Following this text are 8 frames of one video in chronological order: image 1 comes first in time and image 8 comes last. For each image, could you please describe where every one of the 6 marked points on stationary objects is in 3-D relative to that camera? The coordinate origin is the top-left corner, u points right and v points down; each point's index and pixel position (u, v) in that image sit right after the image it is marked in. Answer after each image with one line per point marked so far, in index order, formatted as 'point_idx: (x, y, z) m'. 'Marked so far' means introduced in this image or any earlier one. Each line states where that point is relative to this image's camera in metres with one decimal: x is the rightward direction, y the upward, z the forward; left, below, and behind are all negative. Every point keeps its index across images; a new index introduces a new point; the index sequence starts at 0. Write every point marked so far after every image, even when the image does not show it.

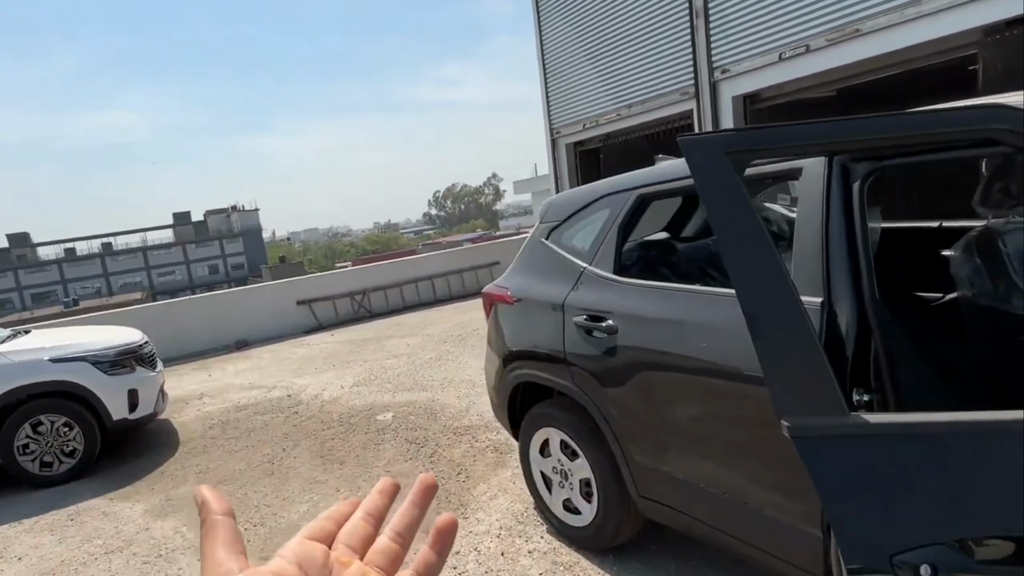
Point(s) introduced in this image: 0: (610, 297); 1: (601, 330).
0: (+0.4, 0.0, +2.0) m
1: (+0.3, -0.1, +2.0) m
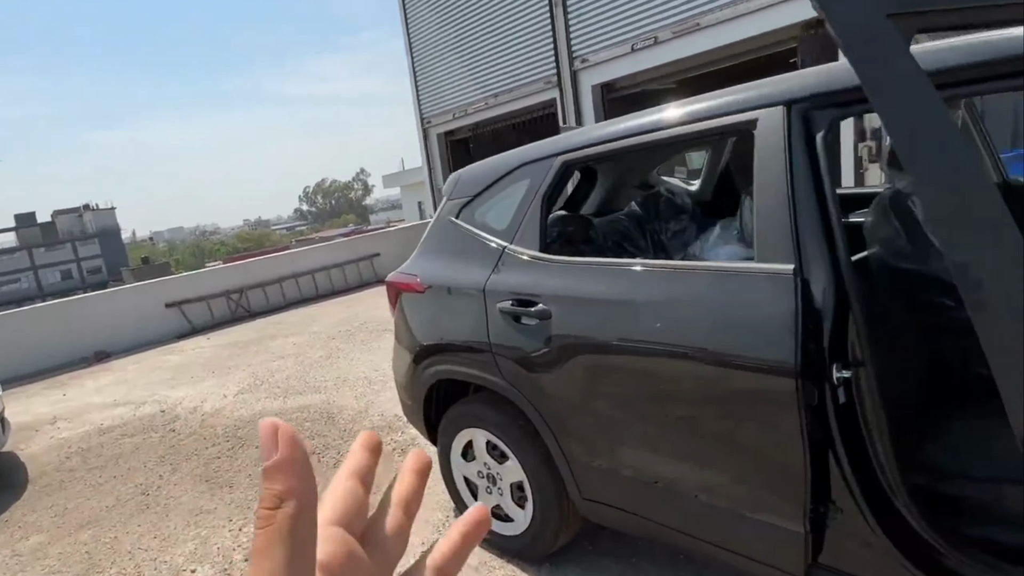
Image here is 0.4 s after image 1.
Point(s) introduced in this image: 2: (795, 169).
0: (+0.1, 0.0, +1.8) m
1: (+0.1, -0.1, +1.8) m
2: (+0.6, +0.3, +1.3) m
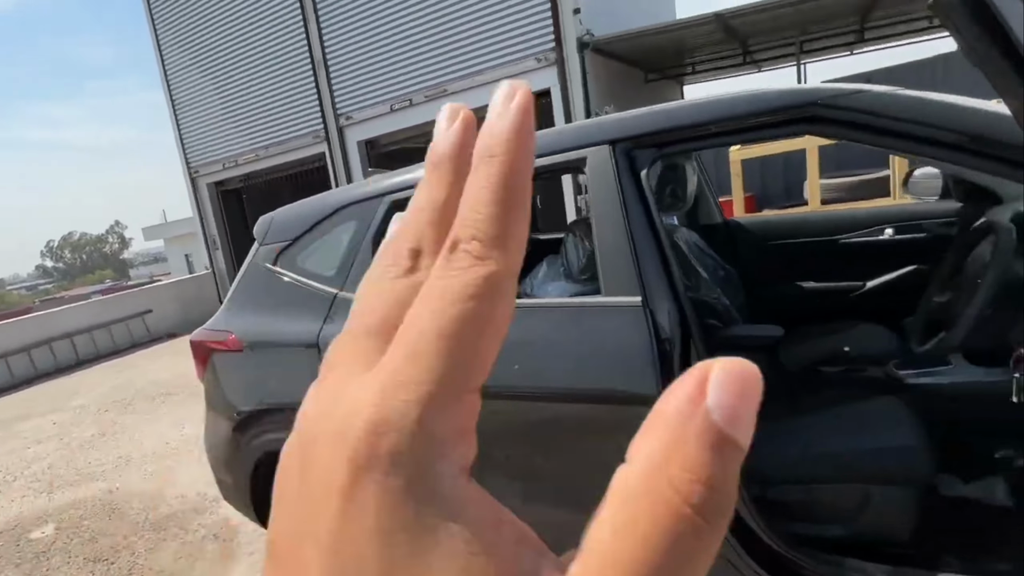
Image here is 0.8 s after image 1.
0: (-0.4, -0.1, +1.7) m
1: (-0.4, -0.2, +1.7) m
2: (+0.3, +0.2, +1.3) m
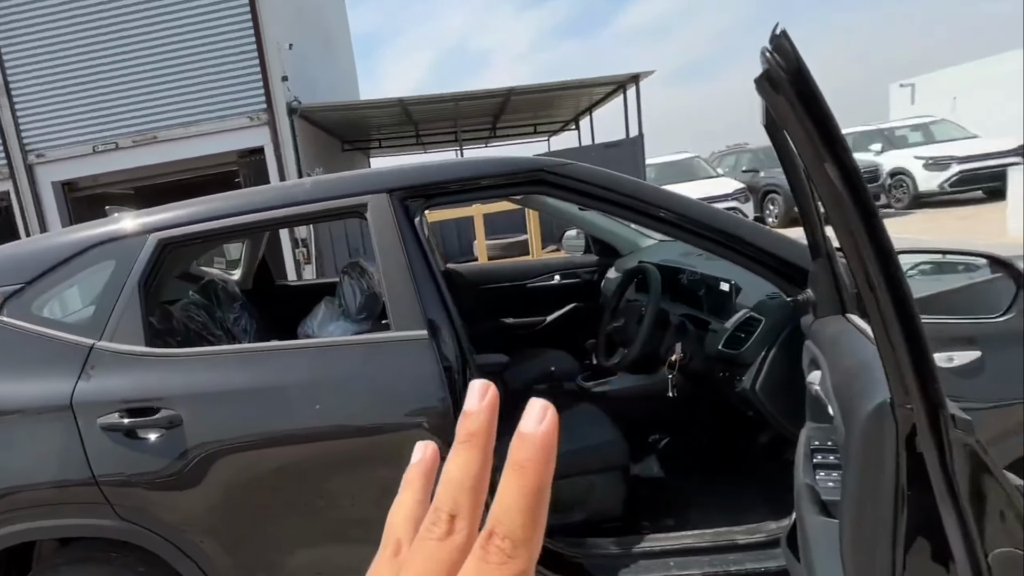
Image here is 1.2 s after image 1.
0: (-1.0, -0.2, +1.6) m
1: (-1.0, -0.4, +1.6) m
2: (-0.3, +0.1, +1.7) m
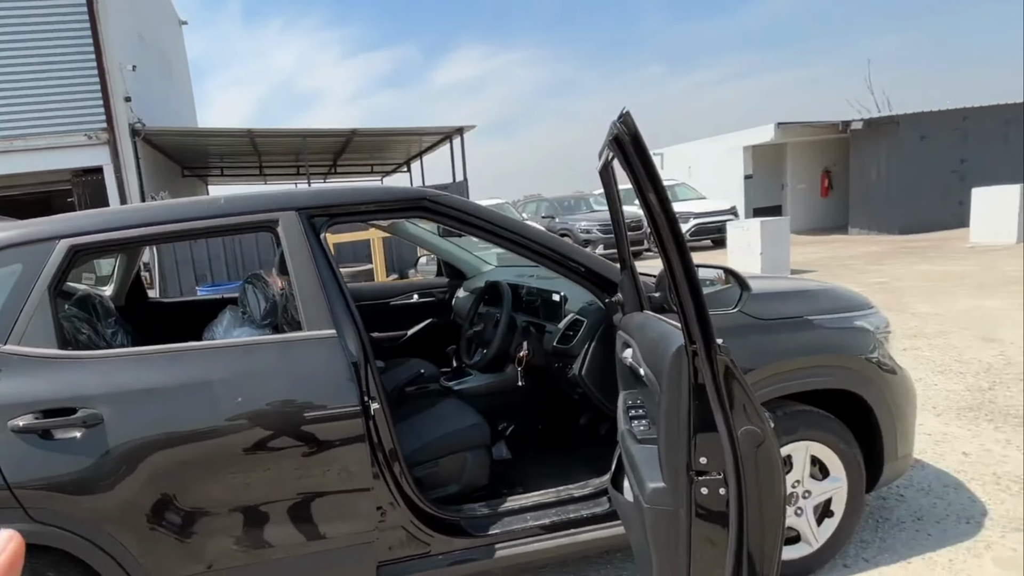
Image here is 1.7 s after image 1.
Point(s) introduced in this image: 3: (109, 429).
0: (-1.3, -0.3, +1.7) m
1: (-1.2, -0.4, +1.6) m
2: (-0.6, +0.1, +2.0) m
3: (-1.2, -0.4, +1.7) m
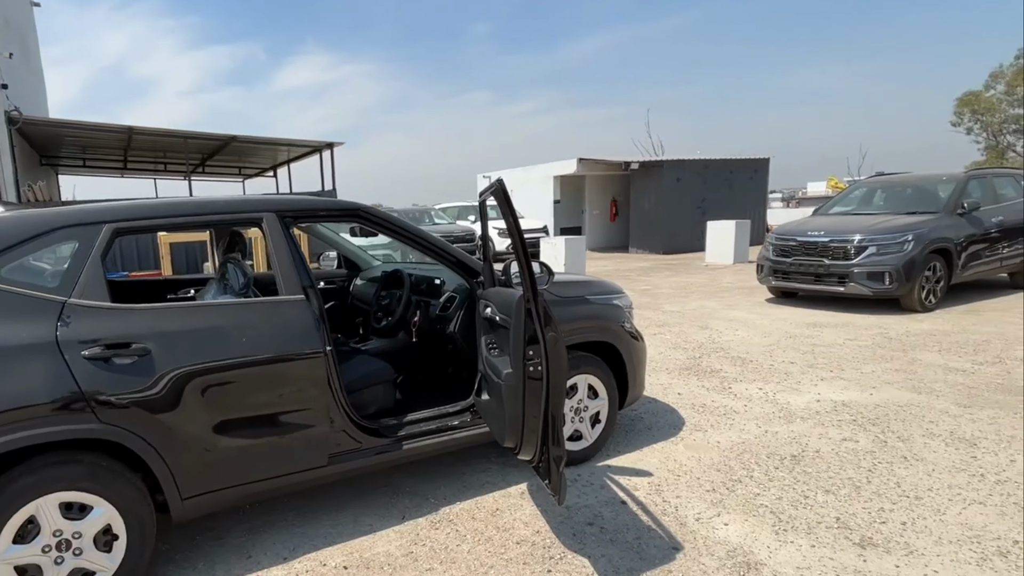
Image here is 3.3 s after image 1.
0: (-1.6, -0.2, +2.4) m
1: (-1.6, -0.3, +2.4) m
2: (-1.1, +0.2, +2.9) m
3: (-1.5, -0.3, +2.4) m
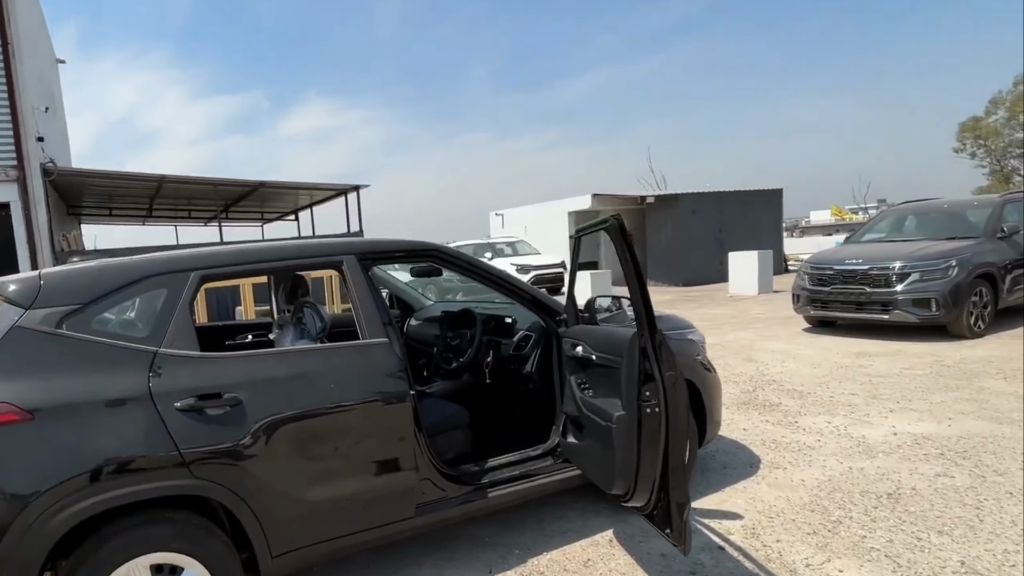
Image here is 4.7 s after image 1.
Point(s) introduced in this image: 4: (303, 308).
0: (-1.2, -0.4, +2.3) m
1: (-1.2, -0.5, +2.3) m
2: (-0.7, 0.0, +2.8) m
3: (-1.1, -0.5, +2.3) m
4: (-1.1, -0.1, +3.1) m
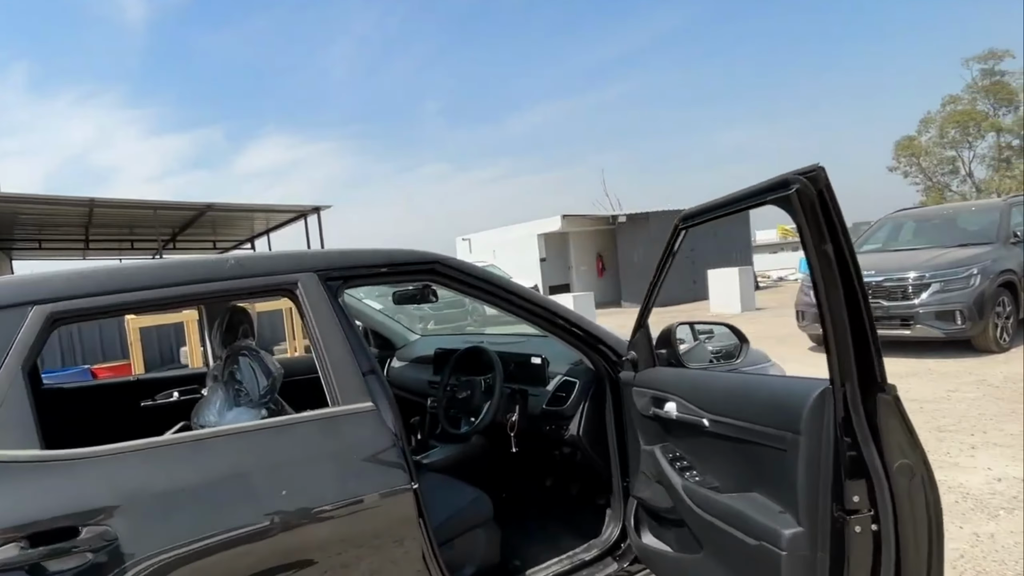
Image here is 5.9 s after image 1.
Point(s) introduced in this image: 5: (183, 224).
0: (-1.0, -0.5, +1.3) m
1: (-1.0, -0.6, +1.2) m
2: (-0.5, -0.1, +1.8) m
3: (-0.9, -0.6, +1.3) m
4: (-1.0, -0.2, +2.1) m
5: (-6.0, +1.2, +10.2) m
